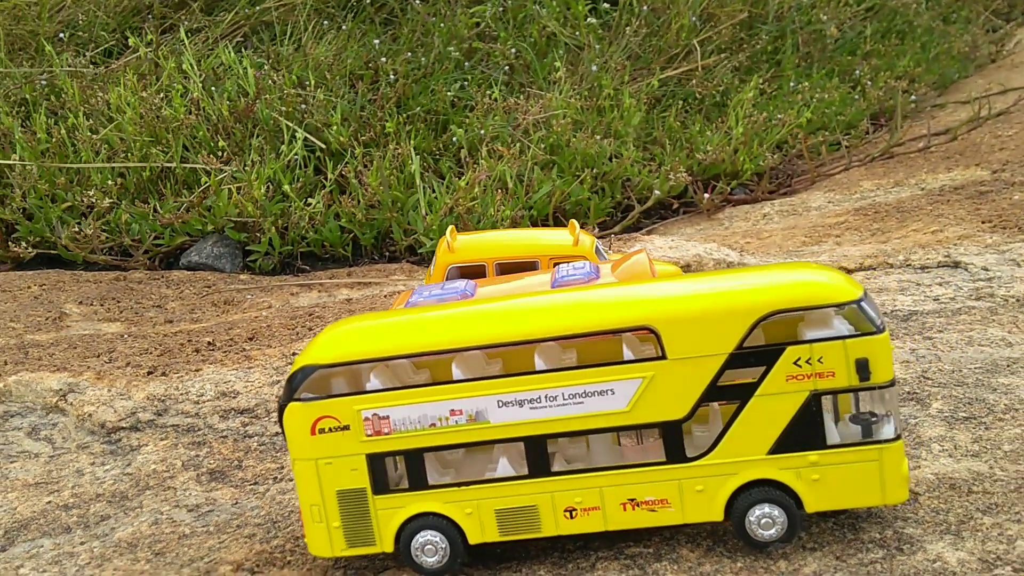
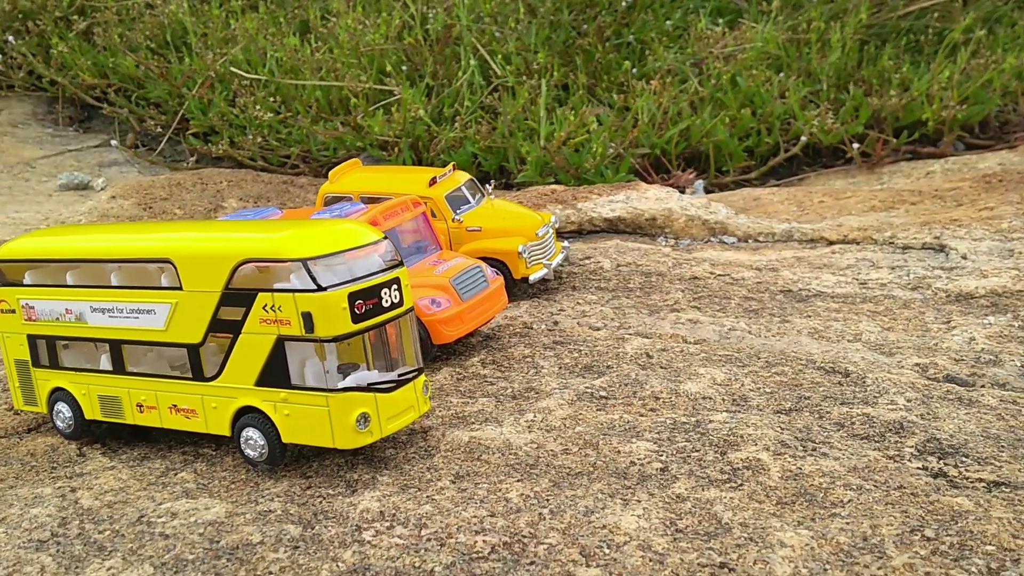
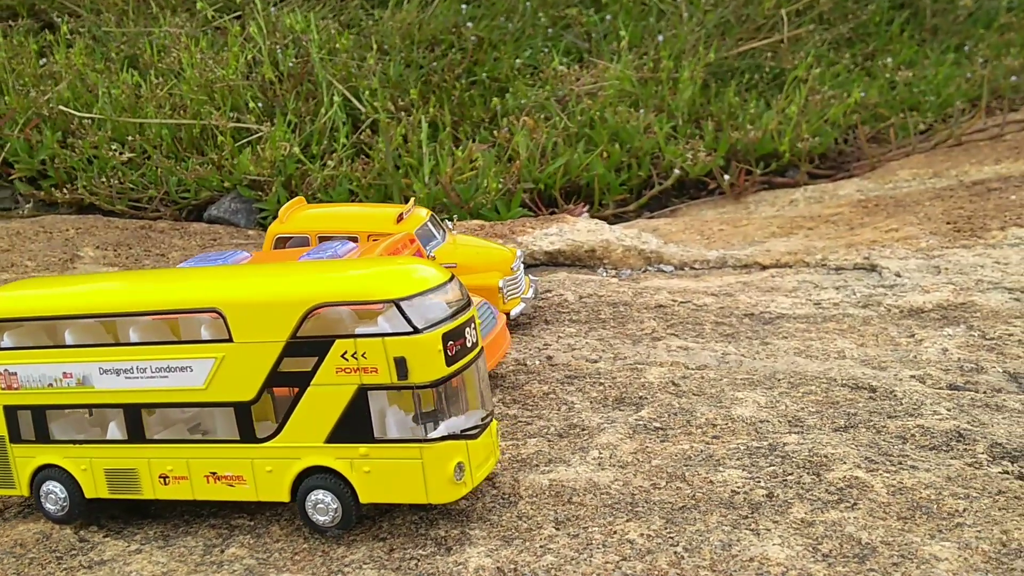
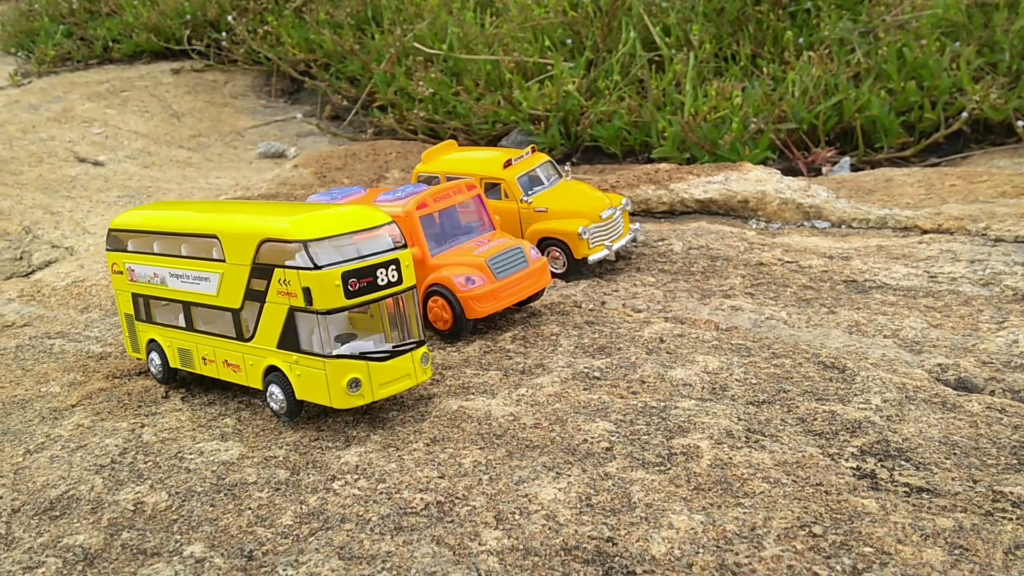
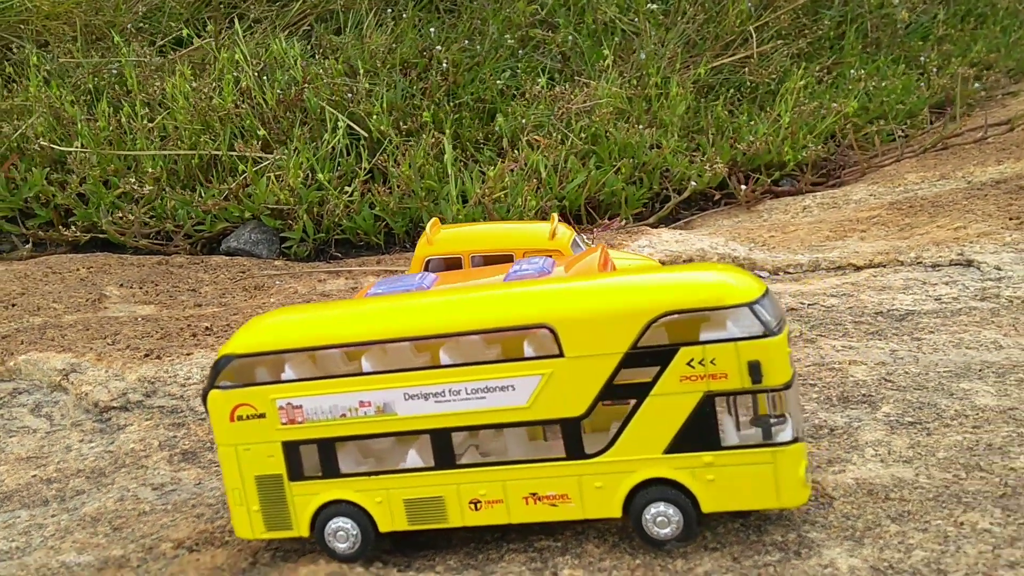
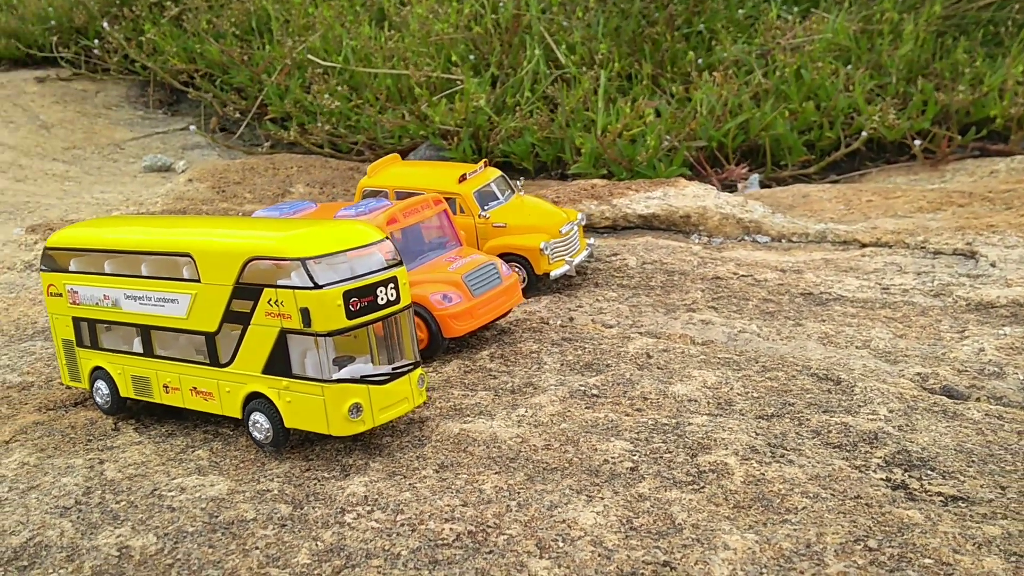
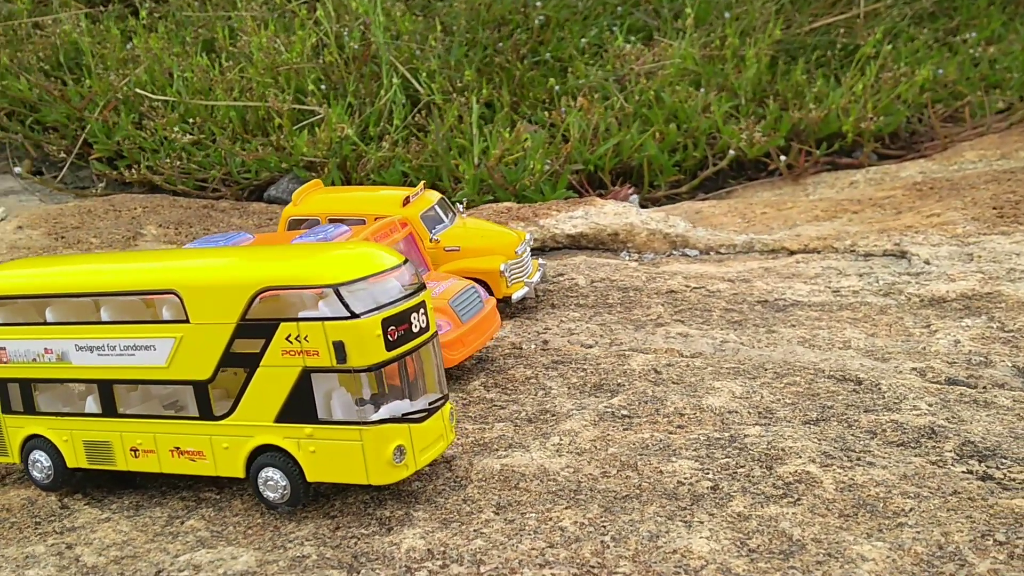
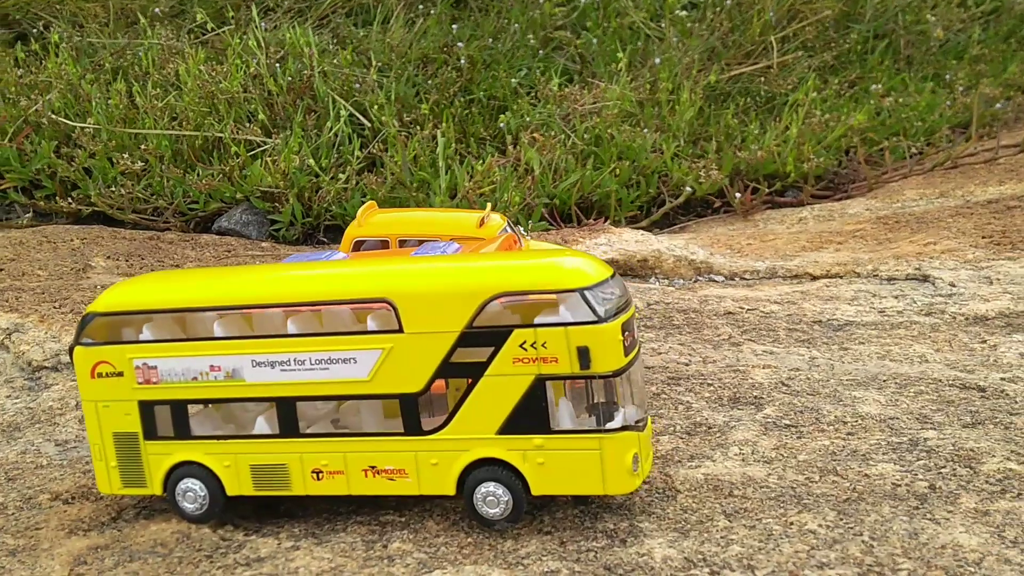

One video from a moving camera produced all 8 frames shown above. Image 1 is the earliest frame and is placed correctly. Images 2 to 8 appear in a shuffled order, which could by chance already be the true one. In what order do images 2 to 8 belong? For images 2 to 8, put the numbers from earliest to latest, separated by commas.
5, 8, 3, 7, 2, 6, 4
